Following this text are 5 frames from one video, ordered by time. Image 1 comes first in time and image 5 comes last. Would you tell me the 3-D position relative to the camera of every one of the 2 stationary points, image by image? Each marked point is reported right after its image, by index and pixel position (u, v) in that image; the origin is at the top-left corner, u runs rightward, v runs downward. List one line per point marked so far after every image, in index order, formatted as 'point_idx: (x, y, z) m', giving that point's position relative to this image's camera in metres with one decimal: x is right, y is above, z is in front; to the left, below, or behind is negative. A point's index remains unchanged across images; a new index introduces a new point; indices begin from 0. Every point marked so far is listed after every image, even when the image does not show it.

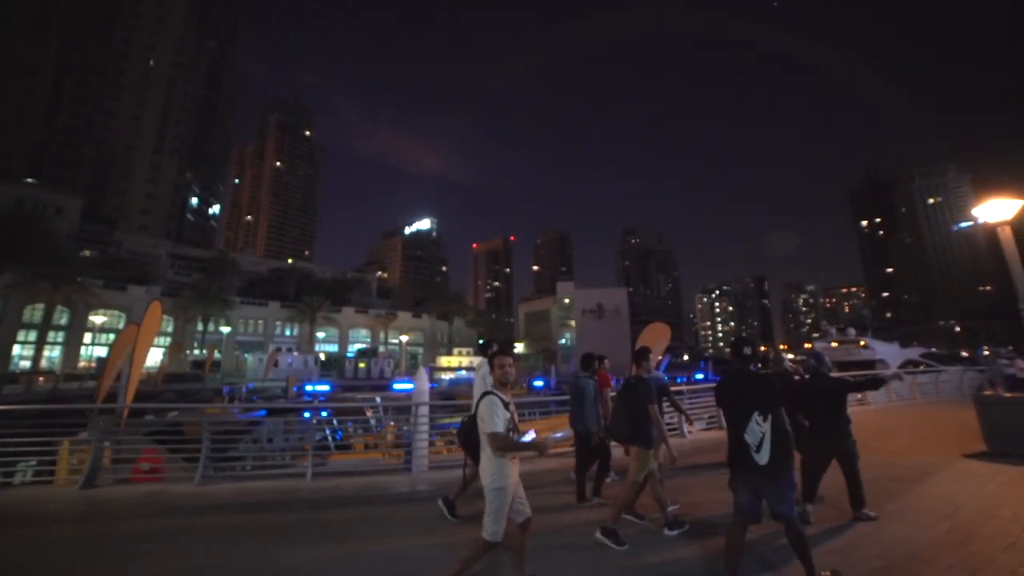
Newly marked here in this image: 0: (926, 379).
0: (+13.6, -3.1, +17.2) m
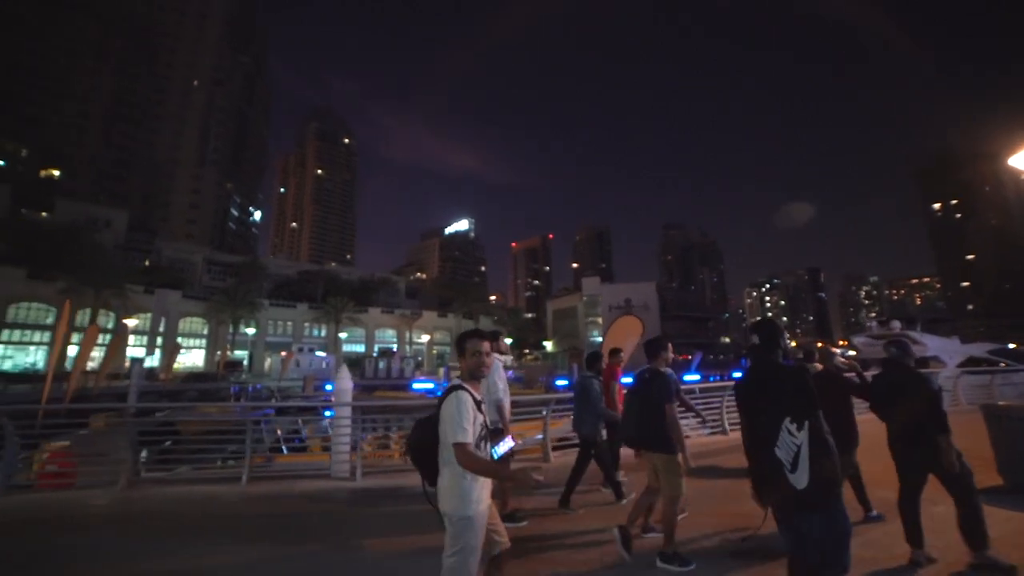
0: (+14.3, -2.7, +15.5) m
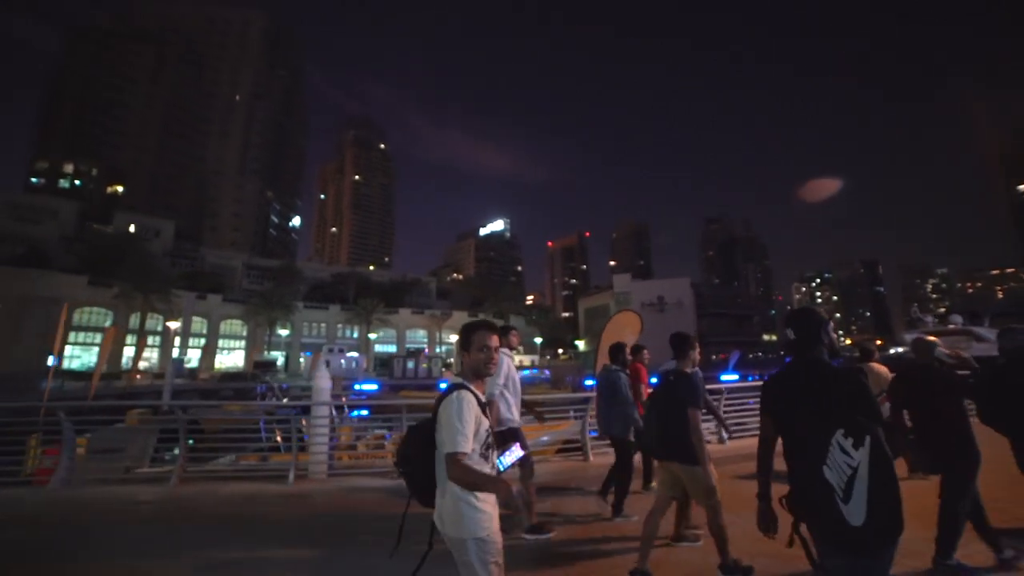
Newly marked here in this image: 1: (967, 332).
0: (+15.1, -2.4, +14.1) m
1: (+16.2, -1.6, +18.2) m
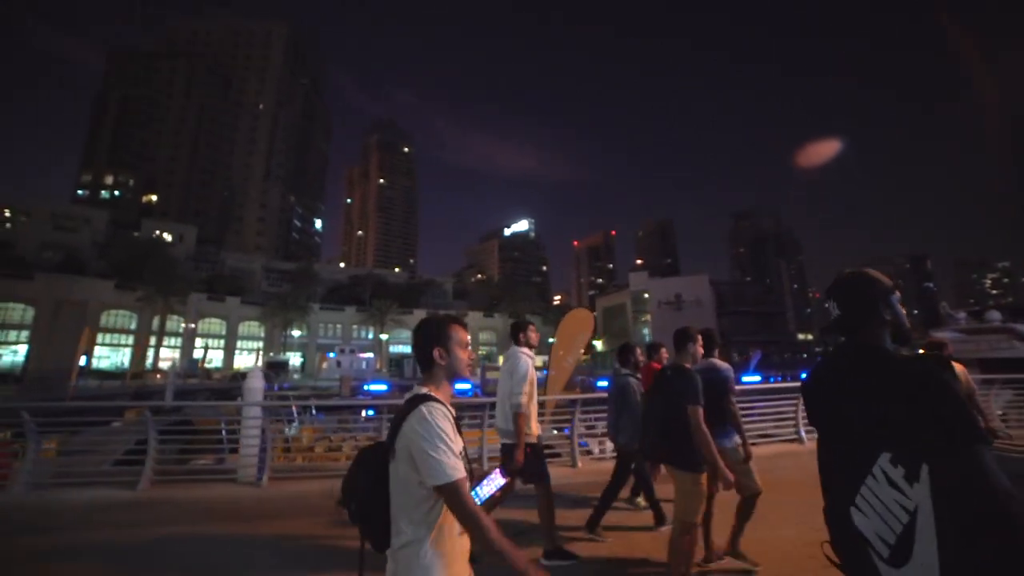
0: (+15.2, -2.2, +12.8) m
1: (+16.6, -1.4, +16.9) m
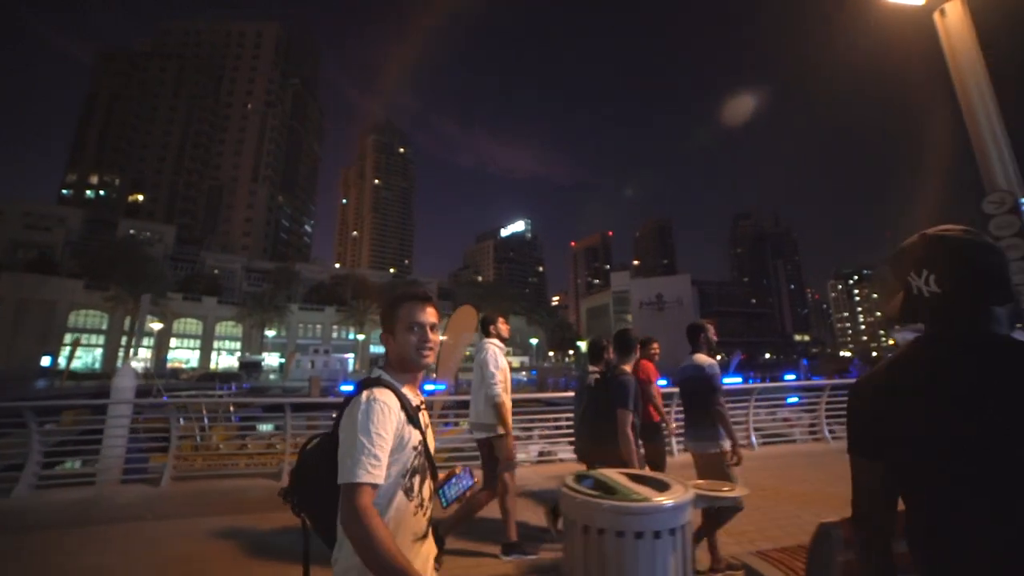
0: (+14.5, -2.2, +12.2) m
1: (+16.0, -1.4, +16.2) m
